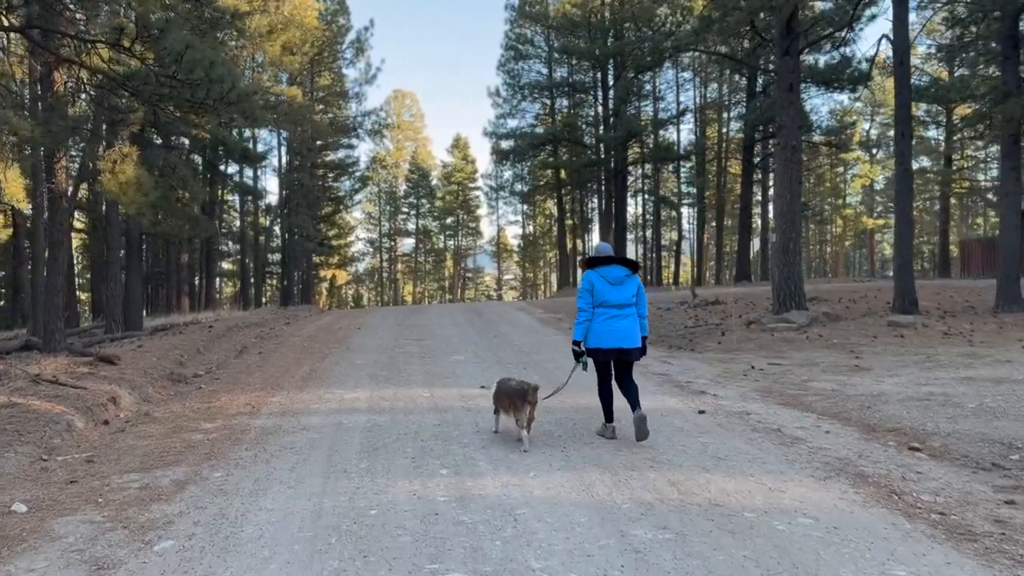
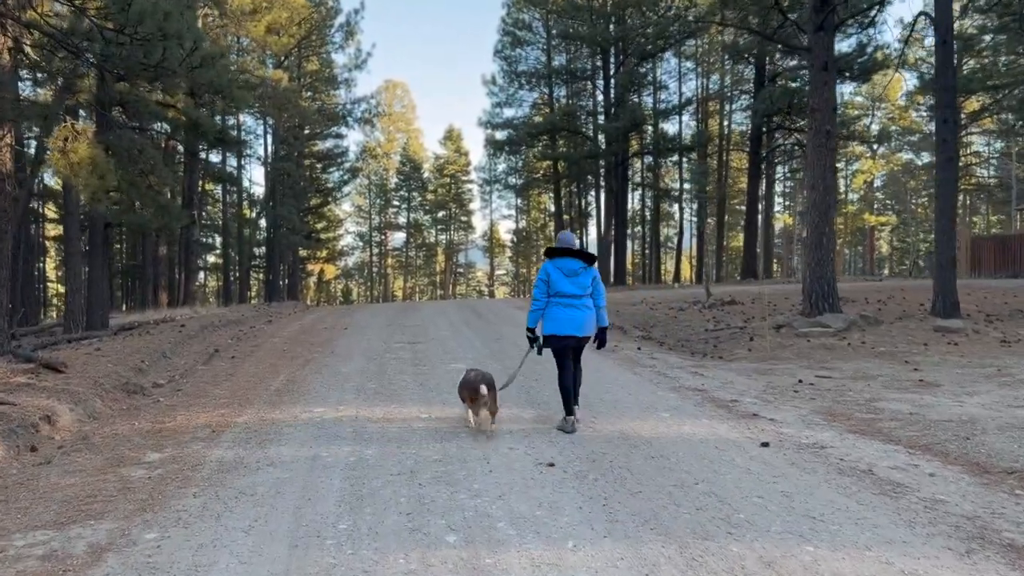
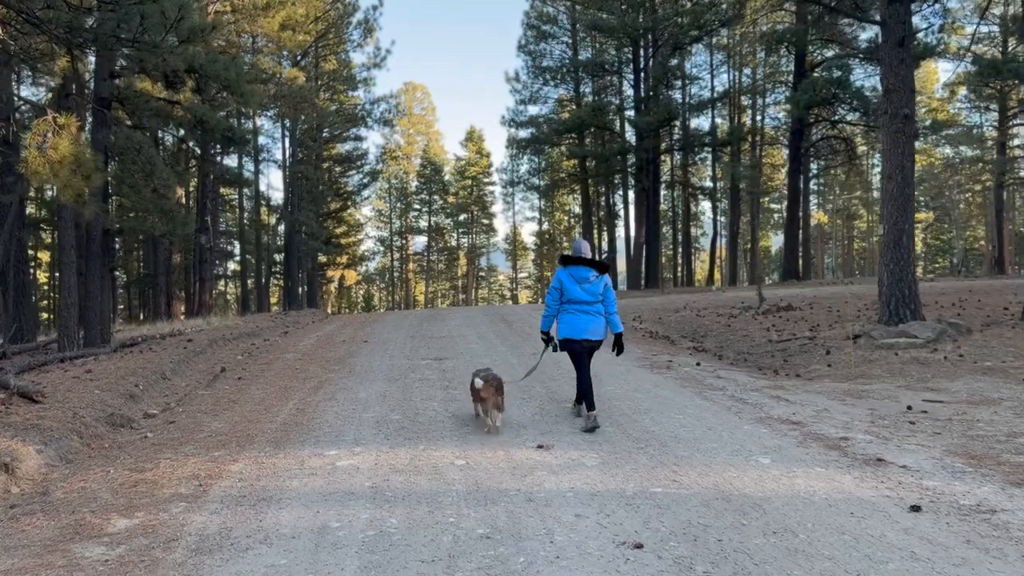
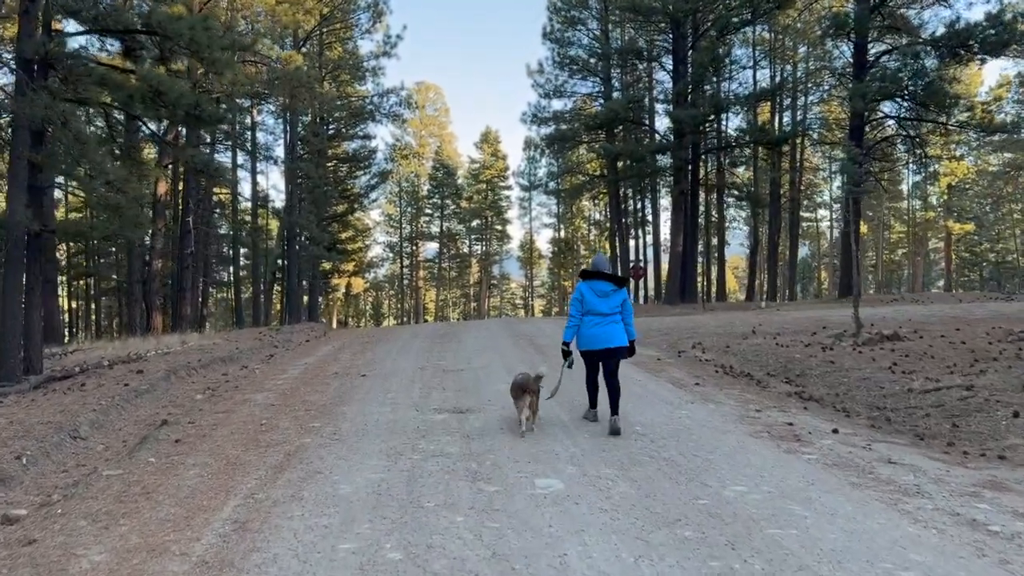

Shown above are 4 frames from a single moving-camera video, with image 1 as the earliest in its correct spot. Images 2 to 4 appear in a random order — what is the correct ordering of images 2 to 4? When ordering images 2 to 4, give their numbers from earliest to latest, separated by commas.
2, 3, 4
